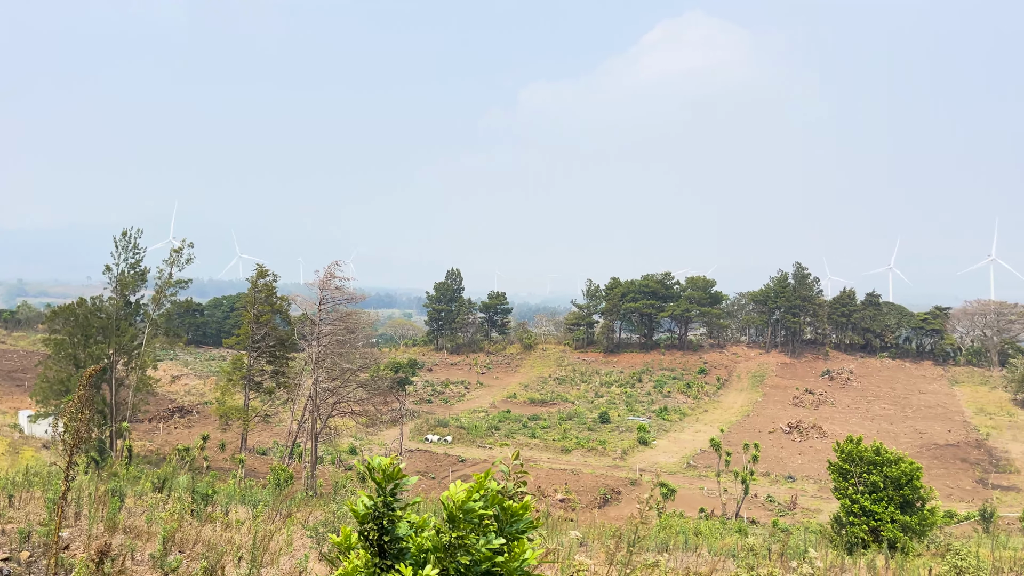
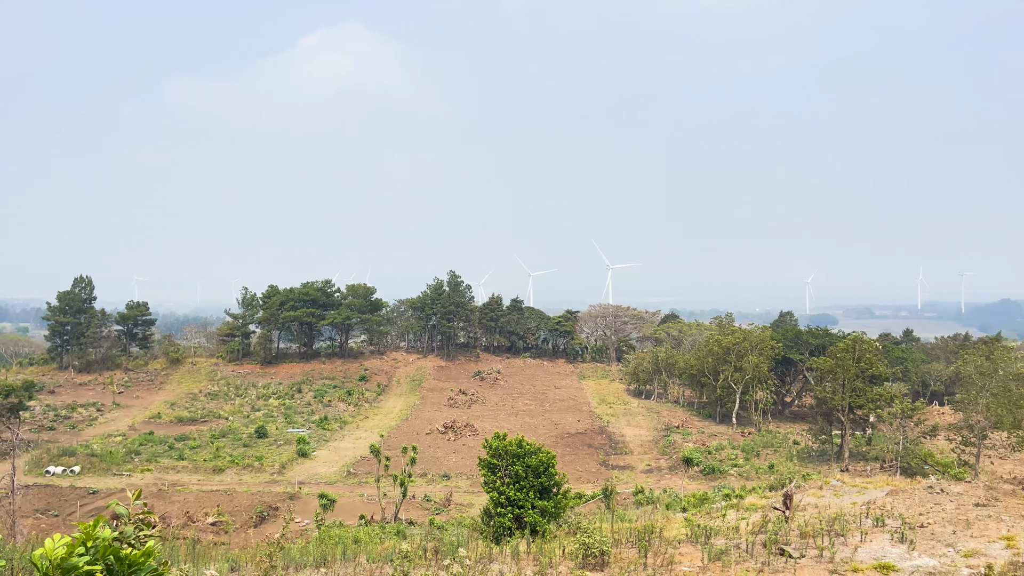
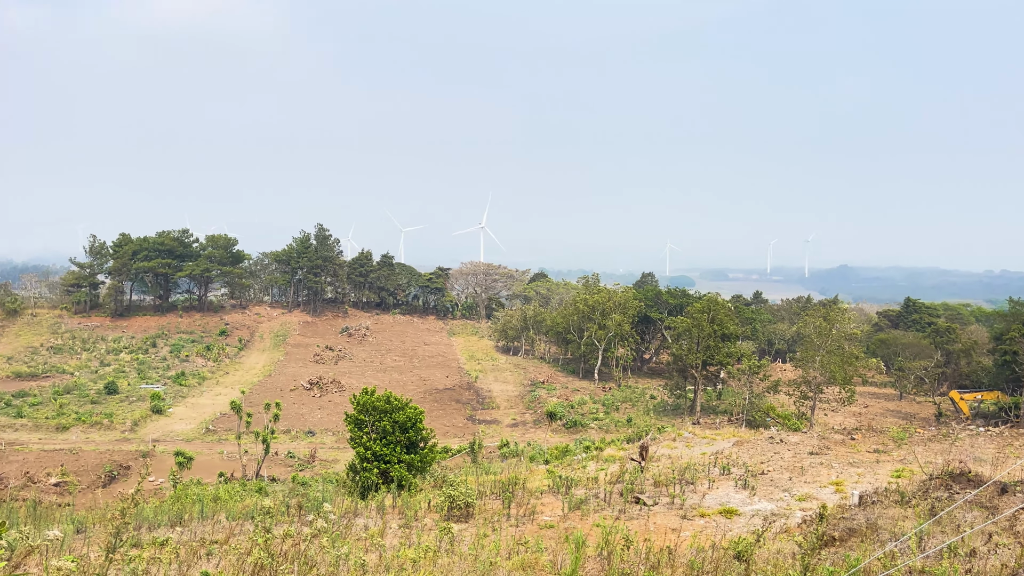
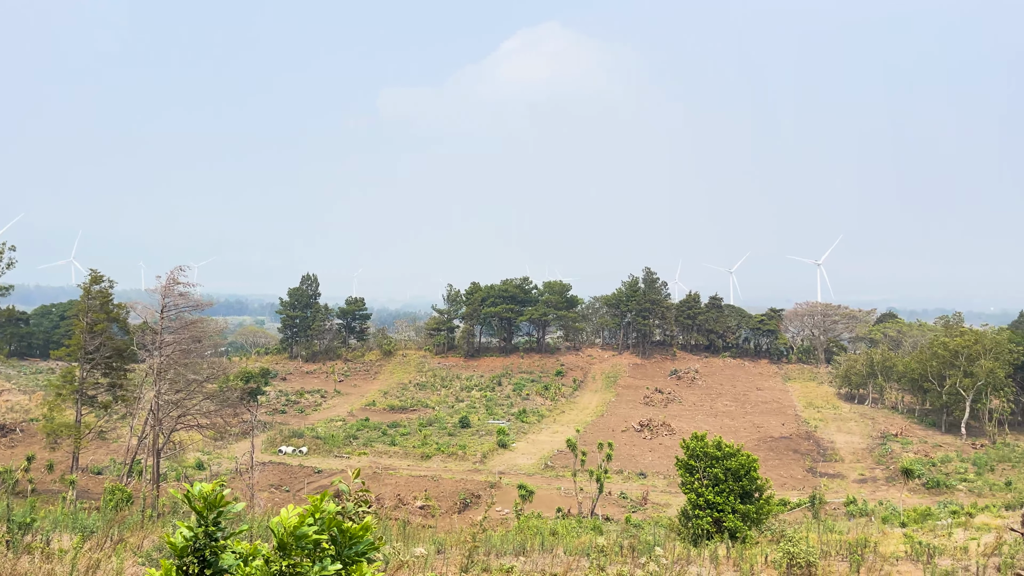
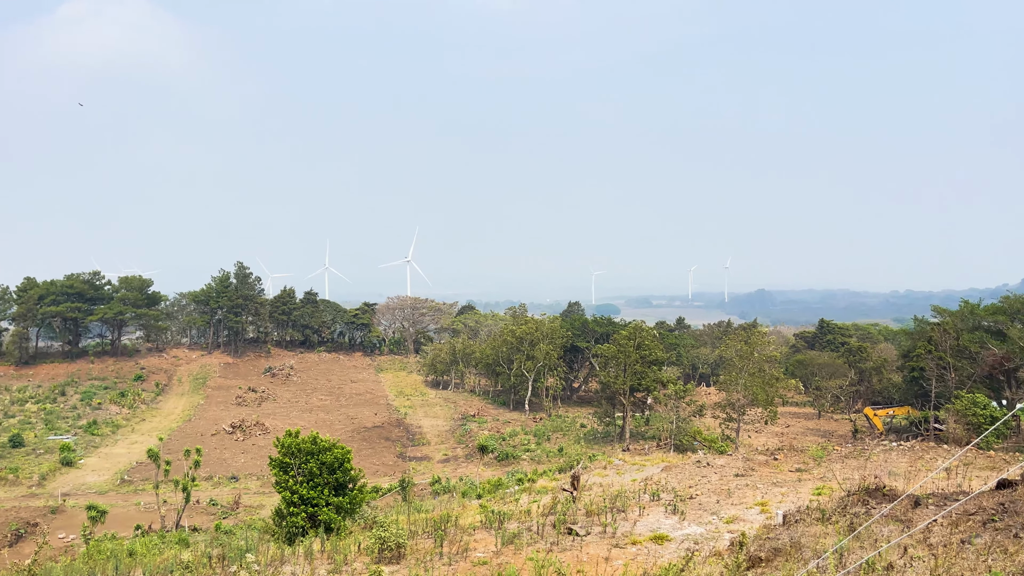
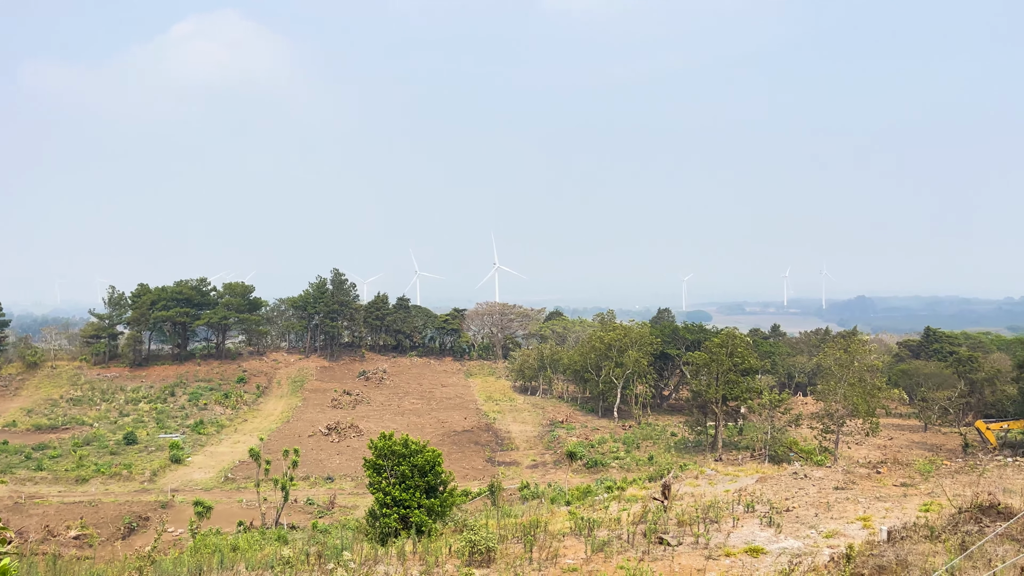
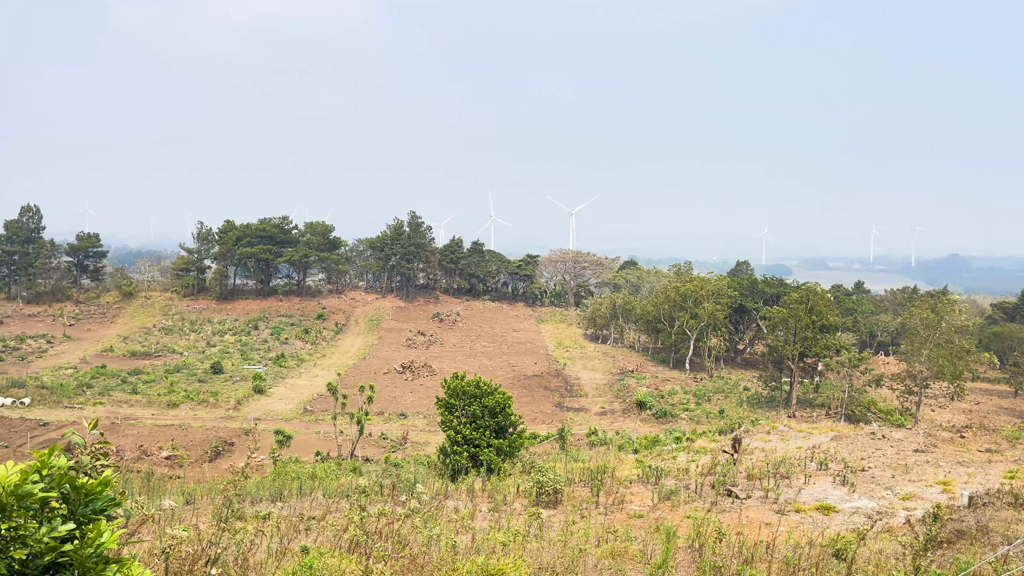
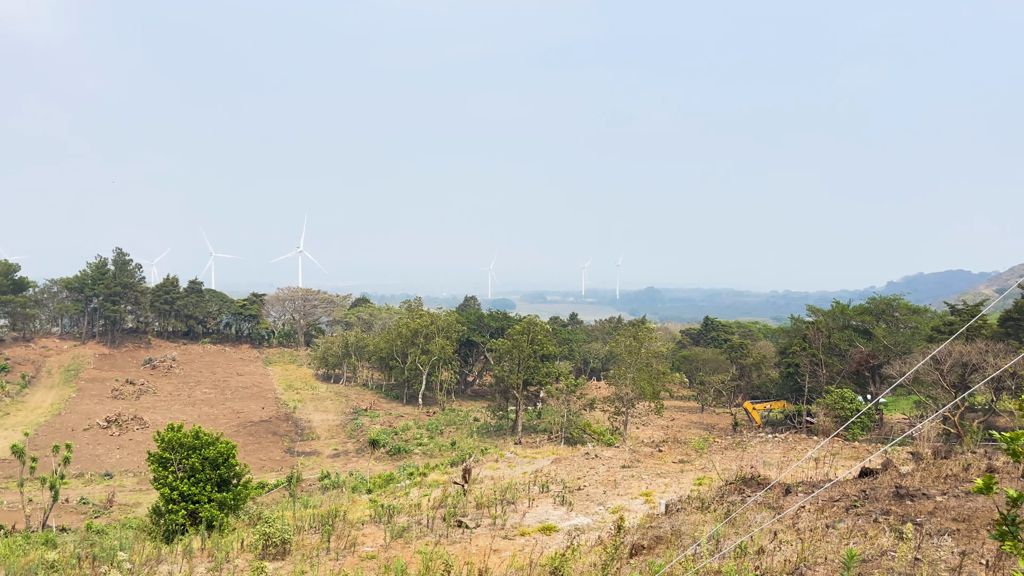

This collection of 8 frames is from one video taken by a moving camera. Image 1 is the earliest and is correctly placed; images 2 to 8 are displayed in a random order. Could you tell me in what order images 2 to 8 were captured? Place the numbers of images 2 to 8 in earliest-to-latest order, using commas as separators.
4, 2, 6, 5, 8, 3, 7
